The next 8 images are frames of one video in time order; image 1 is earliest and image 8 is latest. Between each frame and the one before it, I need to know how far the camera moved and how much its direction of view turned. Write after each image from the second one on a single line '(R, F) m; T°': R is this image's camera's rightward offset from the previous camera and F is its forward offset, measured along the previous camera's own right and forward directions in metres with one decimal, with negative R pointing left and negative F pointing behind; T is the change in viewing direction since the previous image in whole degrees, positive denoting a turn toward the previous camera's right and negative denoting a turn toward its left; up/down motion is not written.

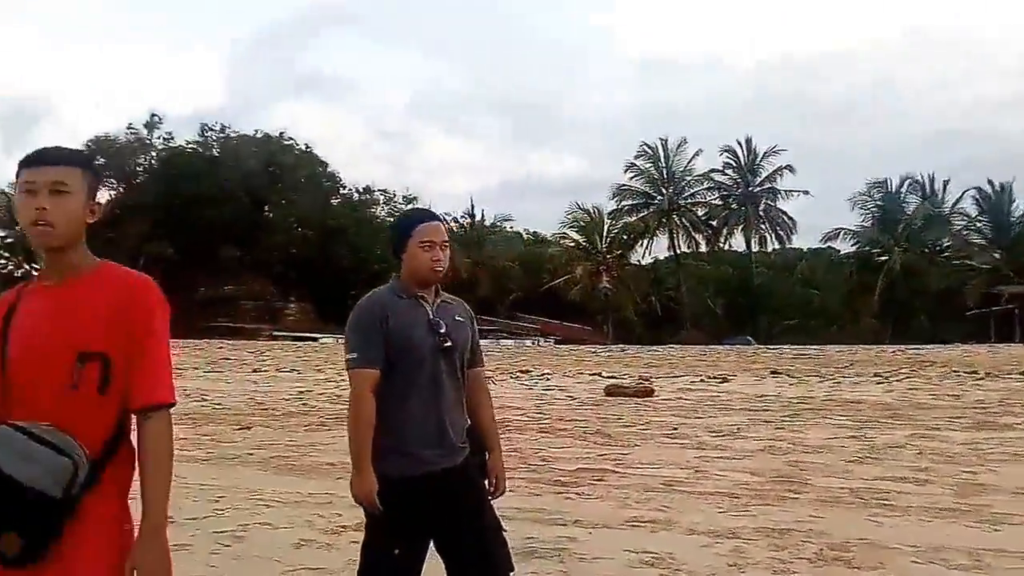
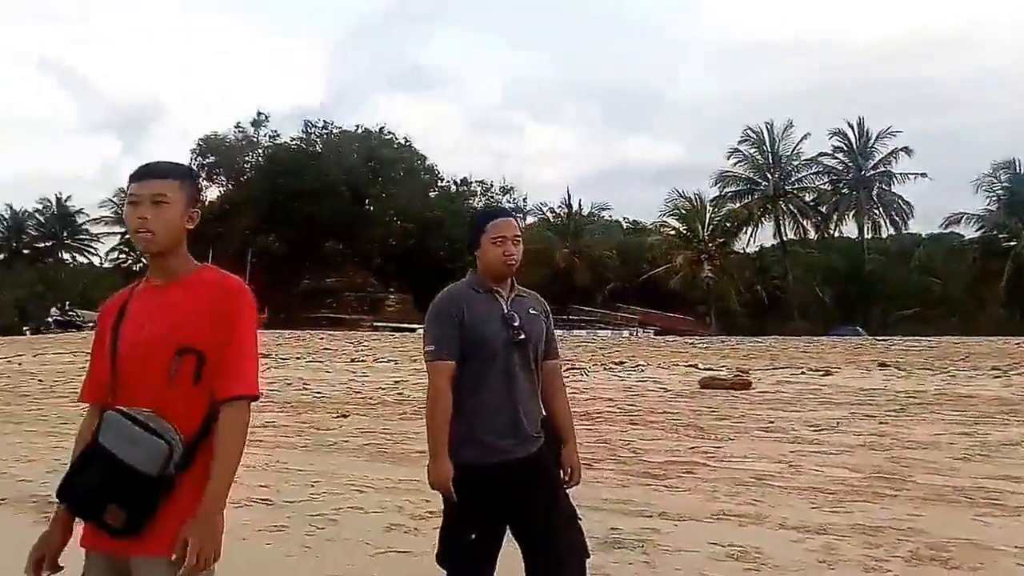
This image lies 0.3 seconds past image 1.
(+0.1, -0.1) m; -6°
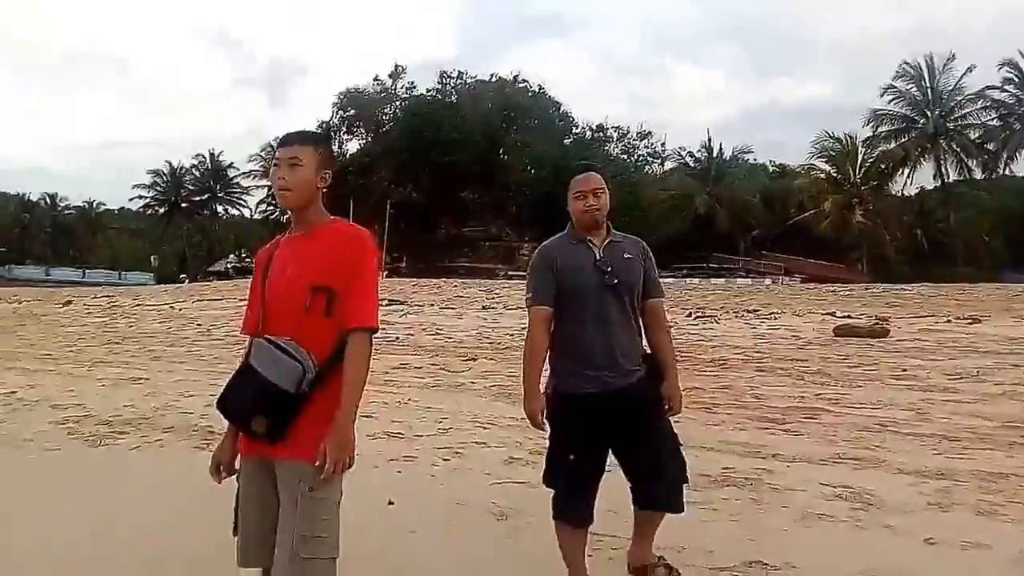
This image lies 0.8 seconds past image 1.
(+0.1, -0.2) m; -8°
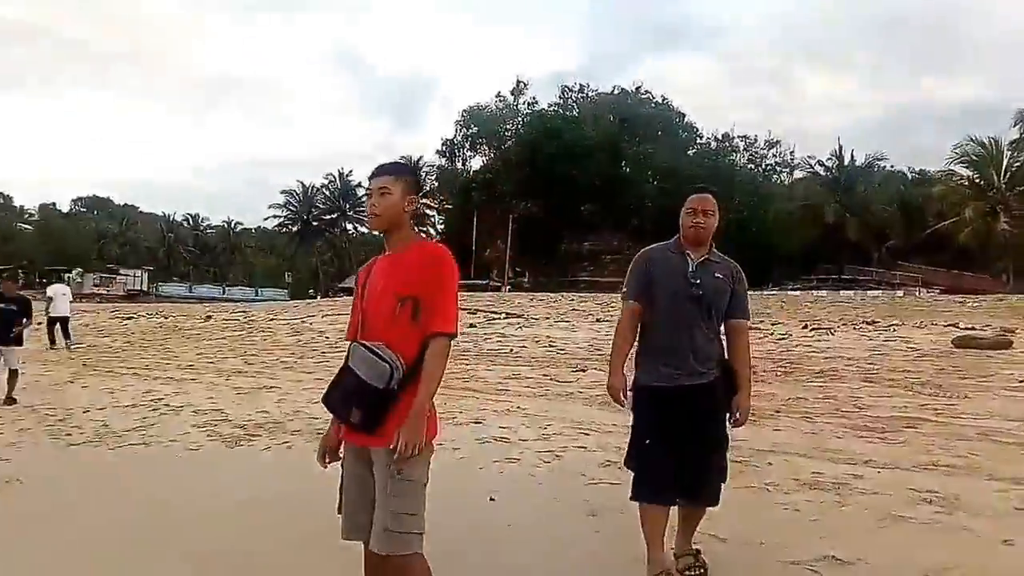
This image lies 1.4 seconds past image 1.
(+0.2, -0.4) m; -8°
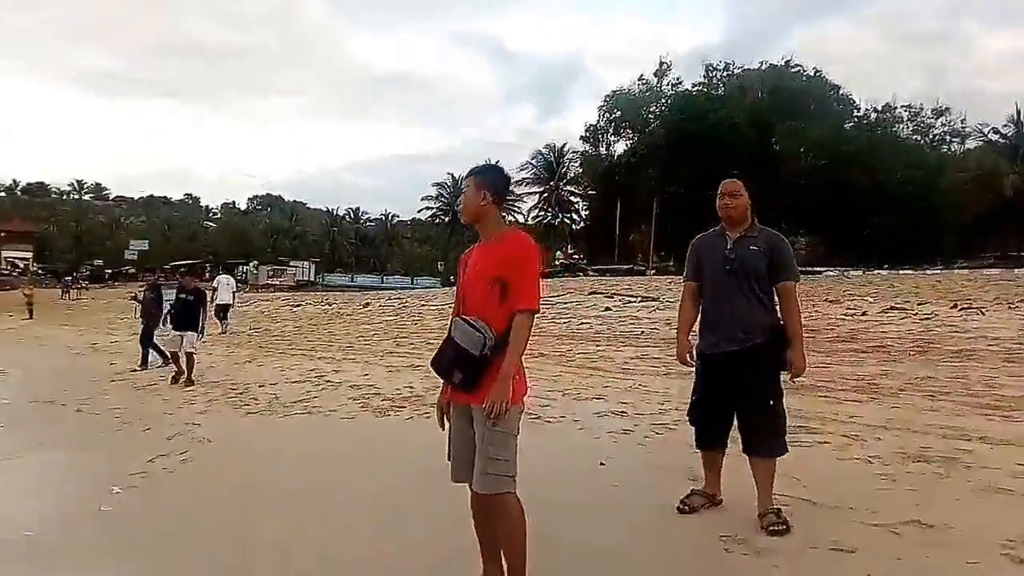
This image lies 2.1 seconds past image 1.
(+0.3, -0.5) m; -9°
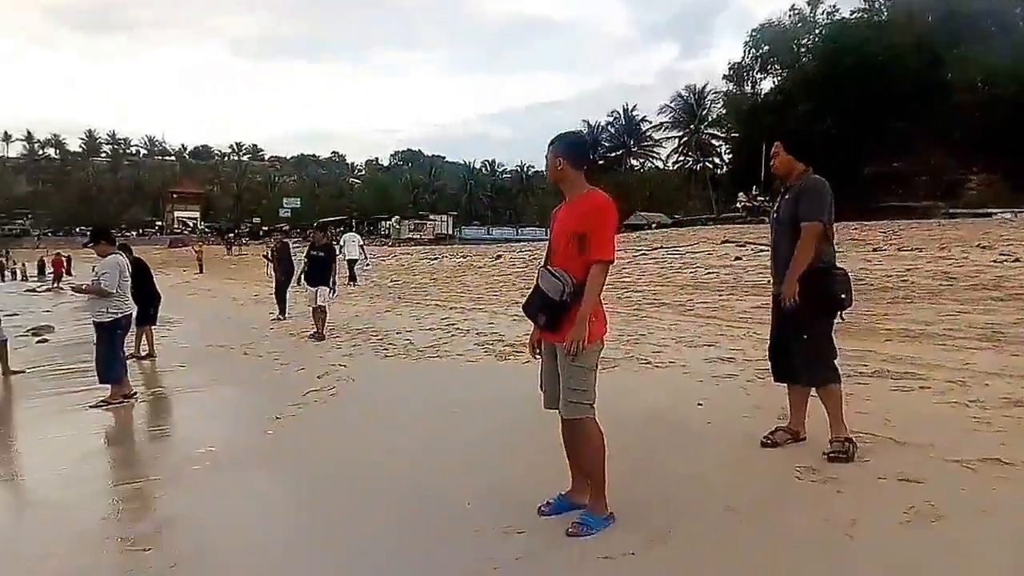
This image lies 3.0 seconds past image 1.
(+0.2, -0.5) m; -9°
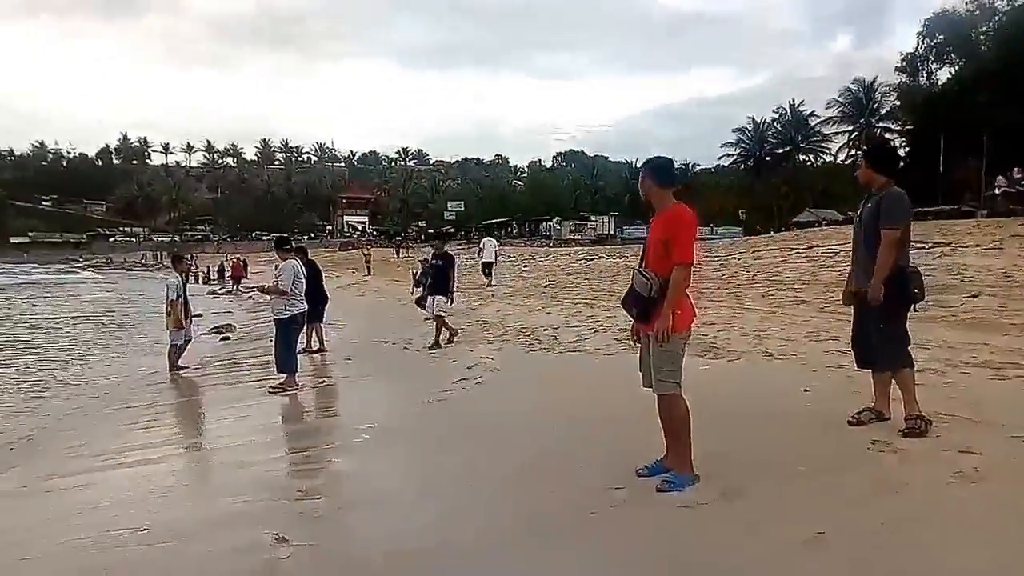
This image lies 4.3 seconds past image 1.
(+0.3, -0.8) m; -10°
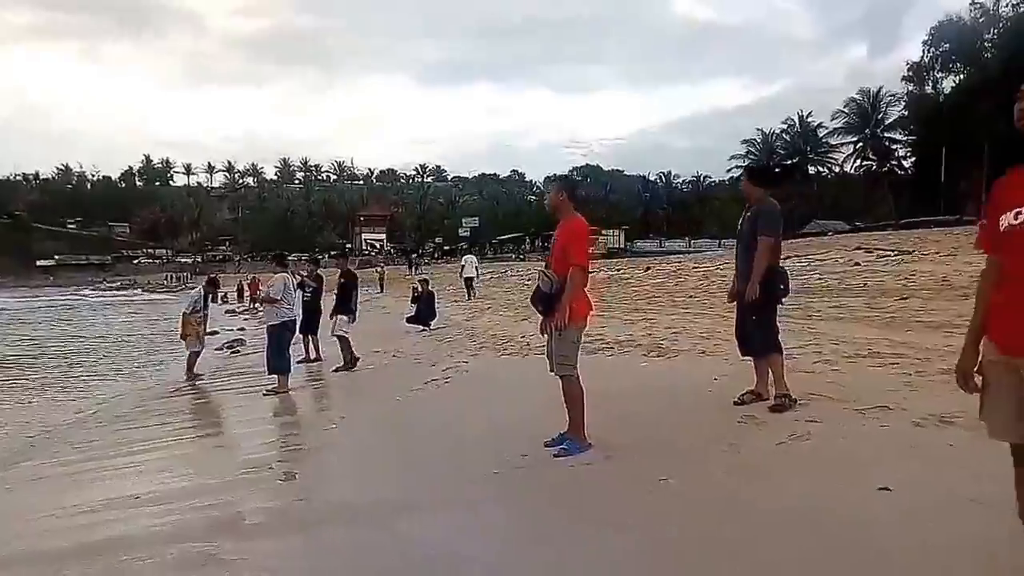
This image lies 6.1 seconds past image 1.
(+0.5, -0.9) m; -1°
